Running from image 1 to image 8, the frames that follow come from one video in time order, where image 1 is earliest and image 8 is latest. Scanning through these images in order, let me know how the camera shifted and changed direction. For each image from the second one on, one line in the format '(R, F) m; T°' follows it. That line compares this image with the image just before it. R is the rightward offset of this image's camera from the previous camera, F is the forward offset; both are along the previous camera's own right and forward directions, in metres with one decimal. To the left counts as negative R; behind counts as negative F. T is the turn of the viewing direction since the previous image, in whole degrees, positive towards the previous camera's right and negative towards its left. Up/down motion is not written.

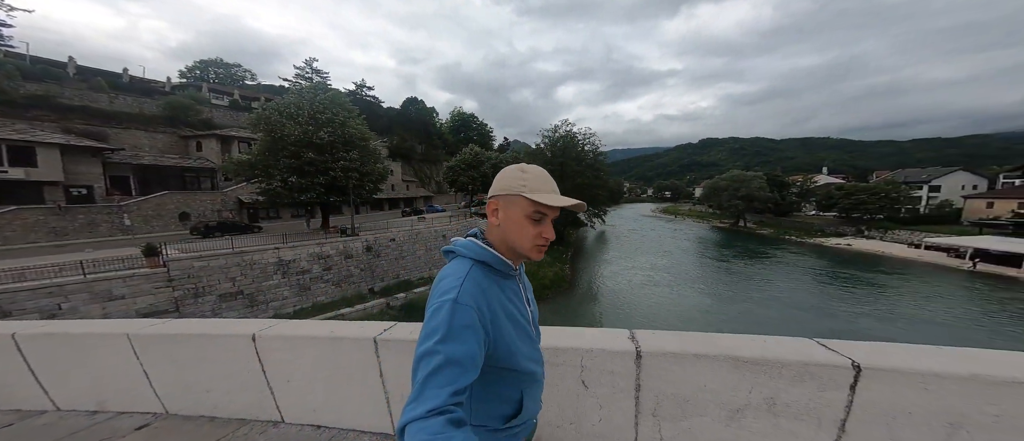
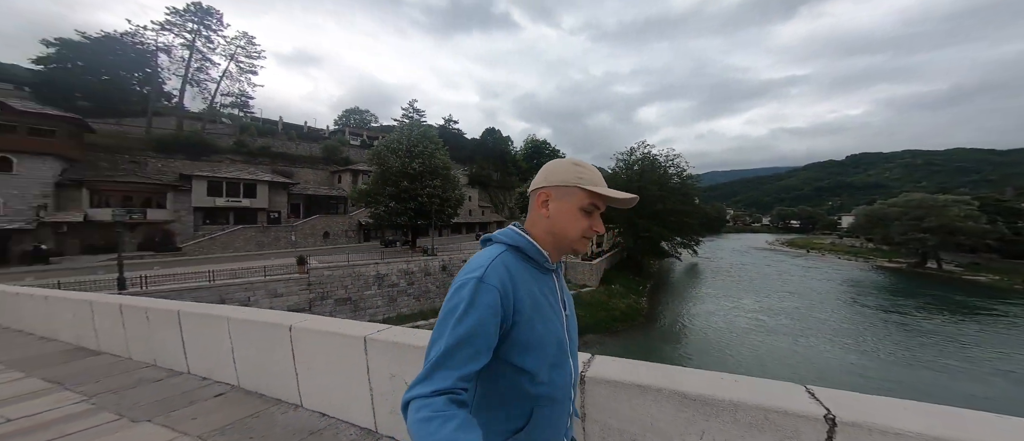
(+0.9, +0.1) m; -14°
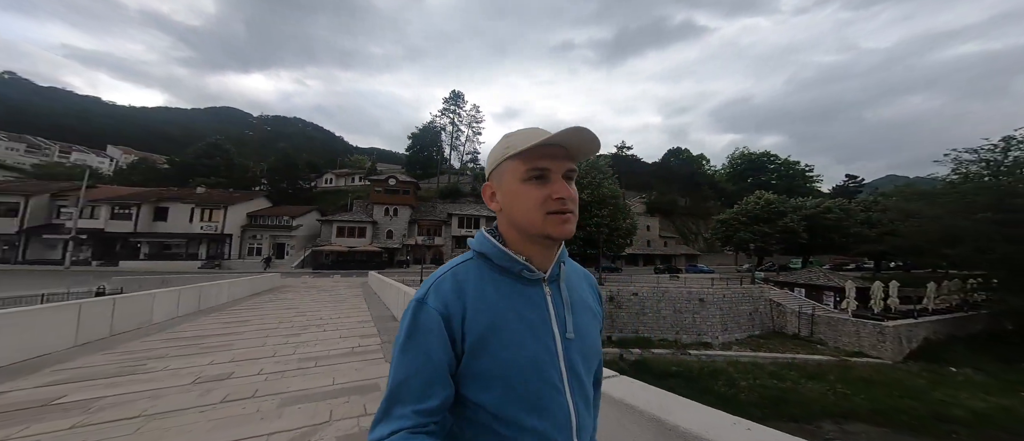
(+1.2, -0.4) m; -32°
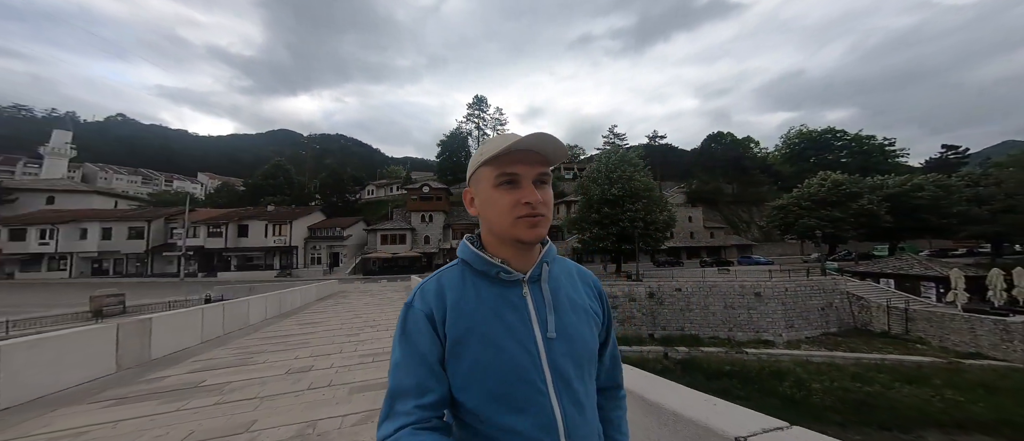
(+0.3, -0.5) m; -7°
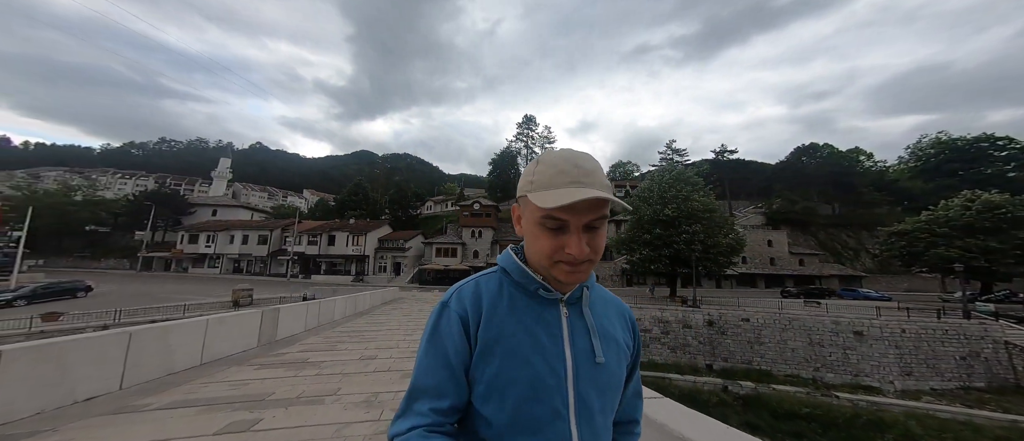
(+0.5, -0.6) m; -11°
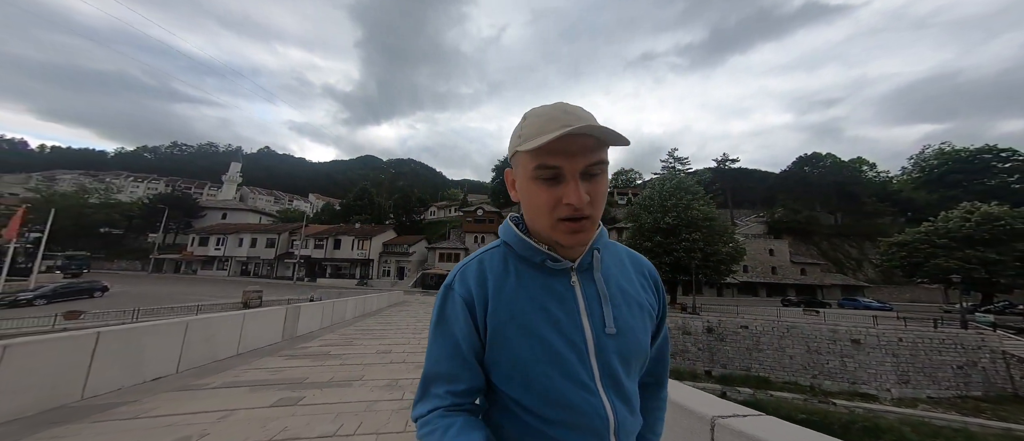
(0.0, -0.1) m; 0°
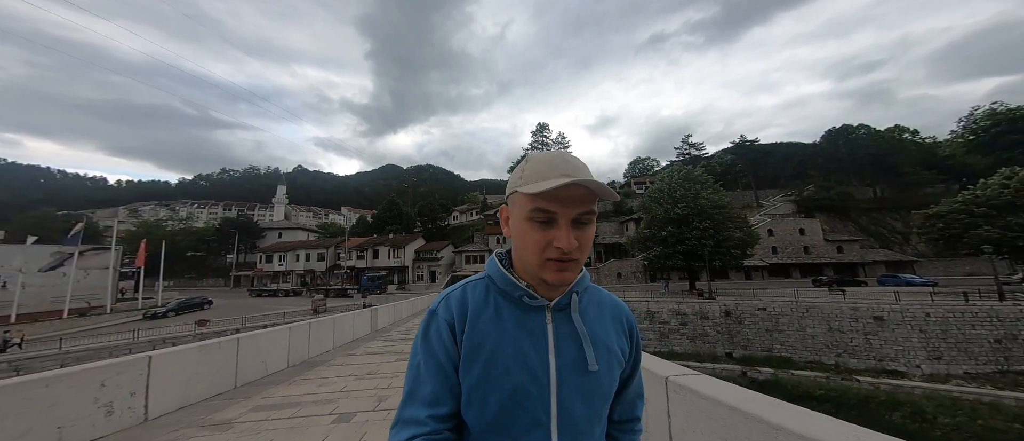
(+0.1, -0.8) m; -4°
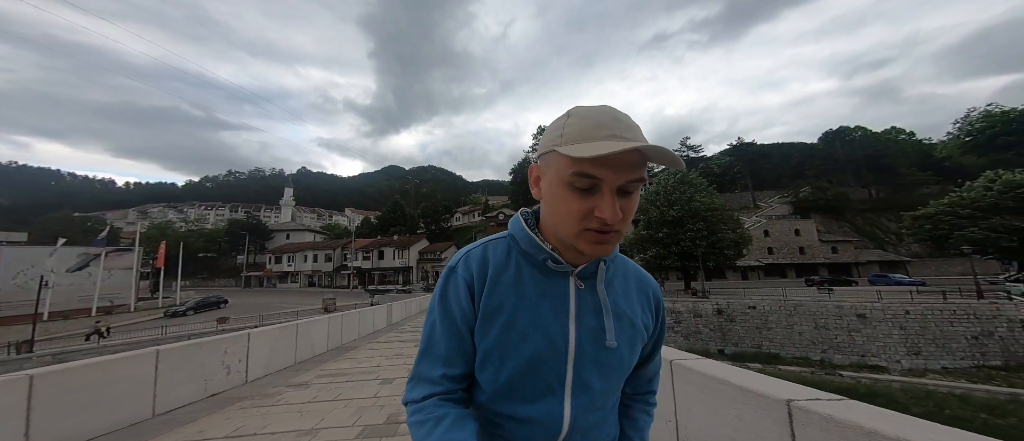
(0.0, -0.3) m; 0°
